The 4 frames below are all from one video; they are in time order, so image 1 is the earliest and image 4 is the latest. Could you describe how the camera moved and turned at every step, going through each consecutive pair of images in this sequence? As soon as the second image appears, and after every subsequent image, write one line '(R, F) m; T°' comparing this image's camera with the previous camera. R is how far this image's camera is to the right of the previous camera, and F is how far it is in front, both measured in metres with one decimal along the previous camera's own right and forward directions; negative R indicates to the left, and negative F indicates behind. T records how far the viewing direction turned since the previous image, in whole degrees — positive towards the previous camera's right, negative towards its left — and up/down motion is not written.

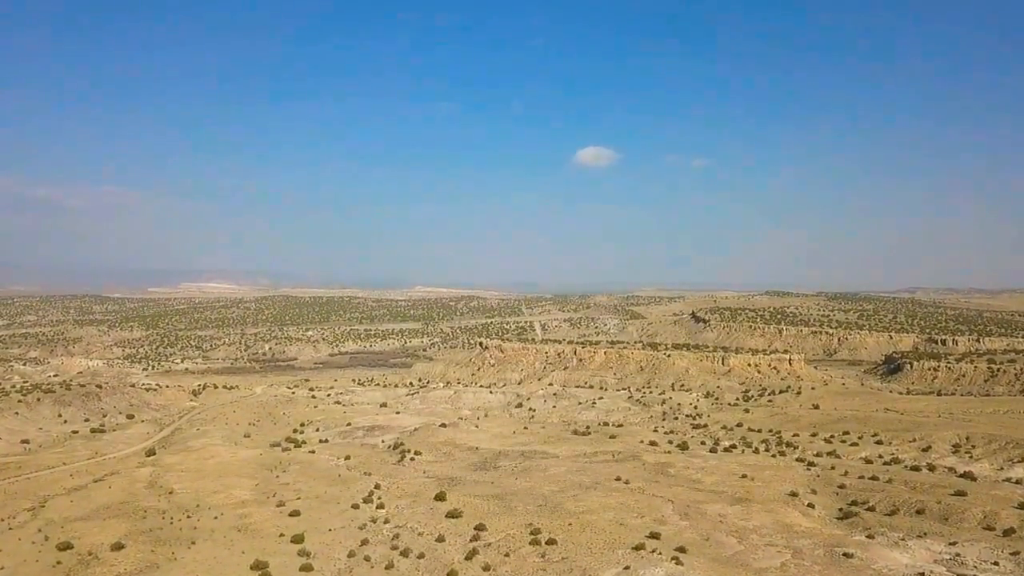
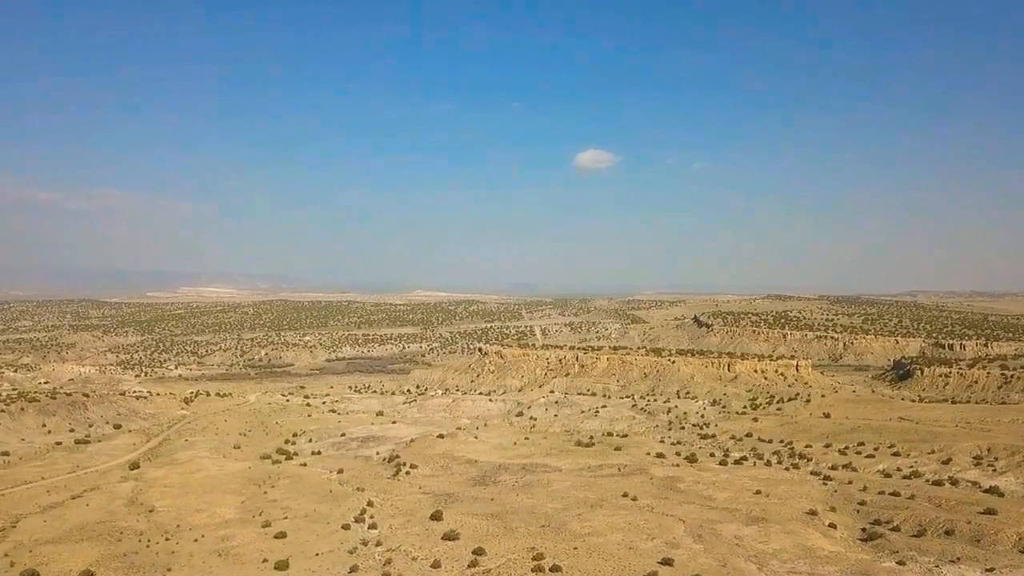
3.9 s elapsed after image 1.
(0.0, +1.6) m; 0°
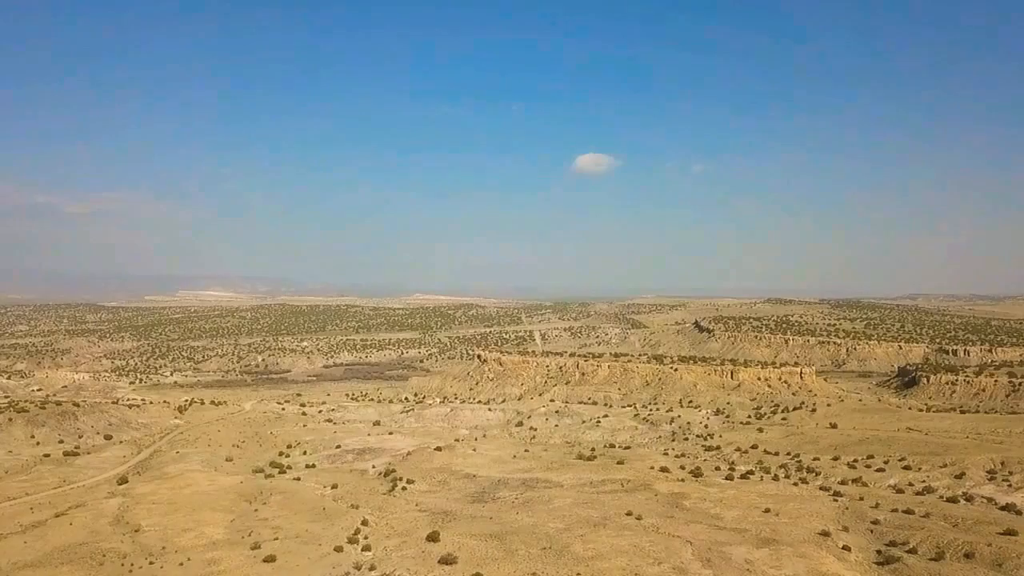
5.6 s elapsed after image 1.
(0.0, +1.0) m; 0°
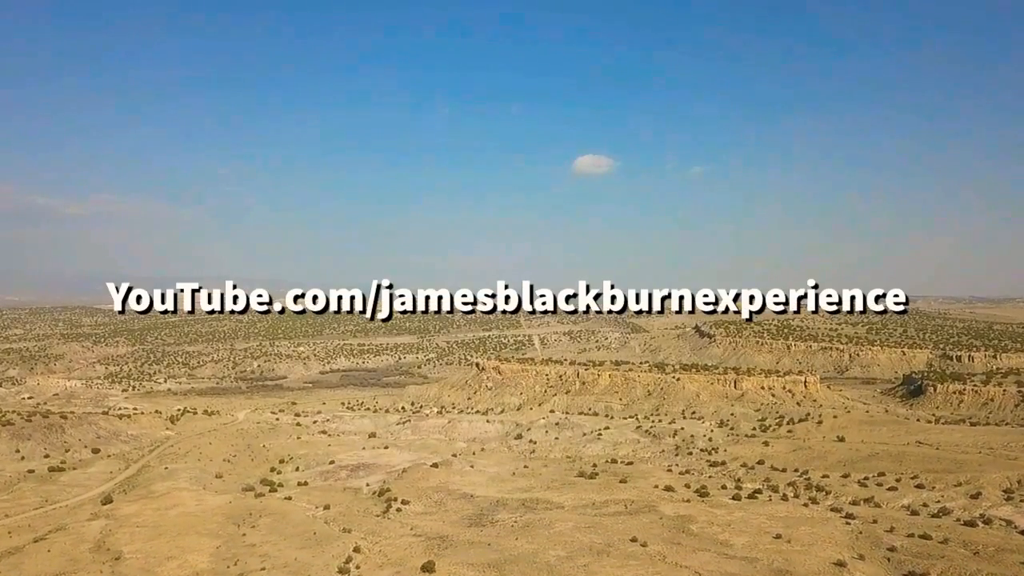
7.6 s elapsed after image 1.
(0.0, +1.2) m; 0°
